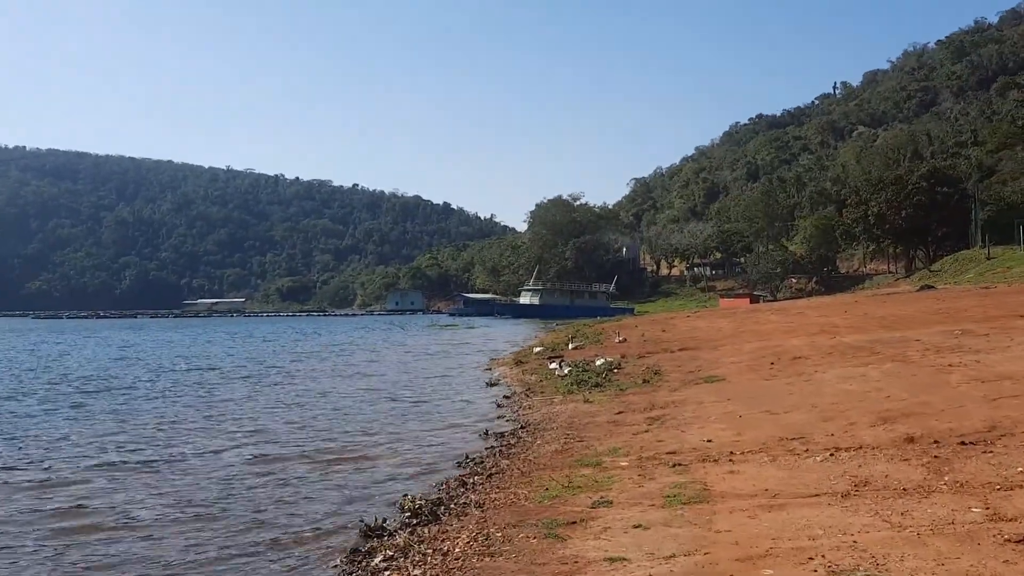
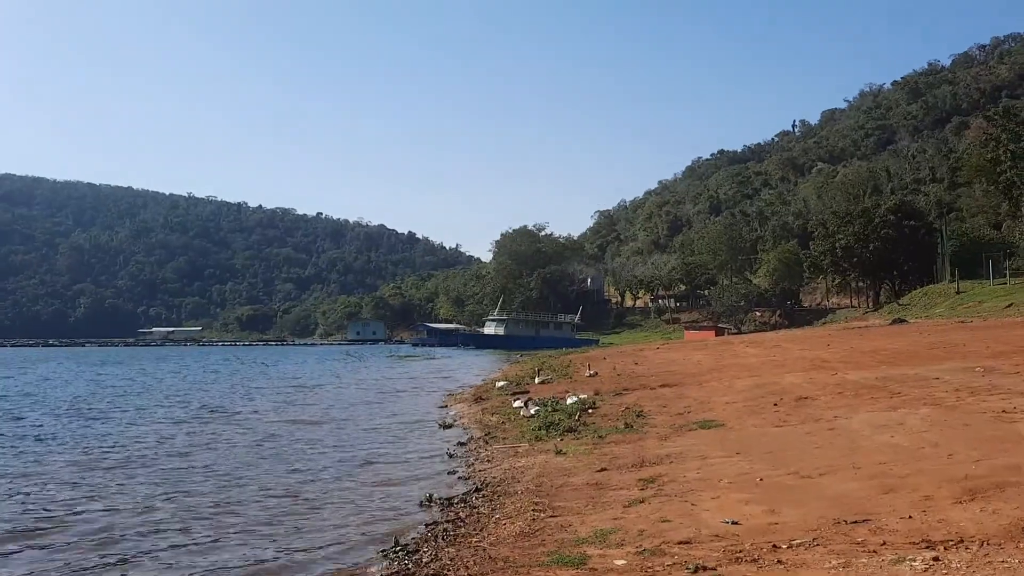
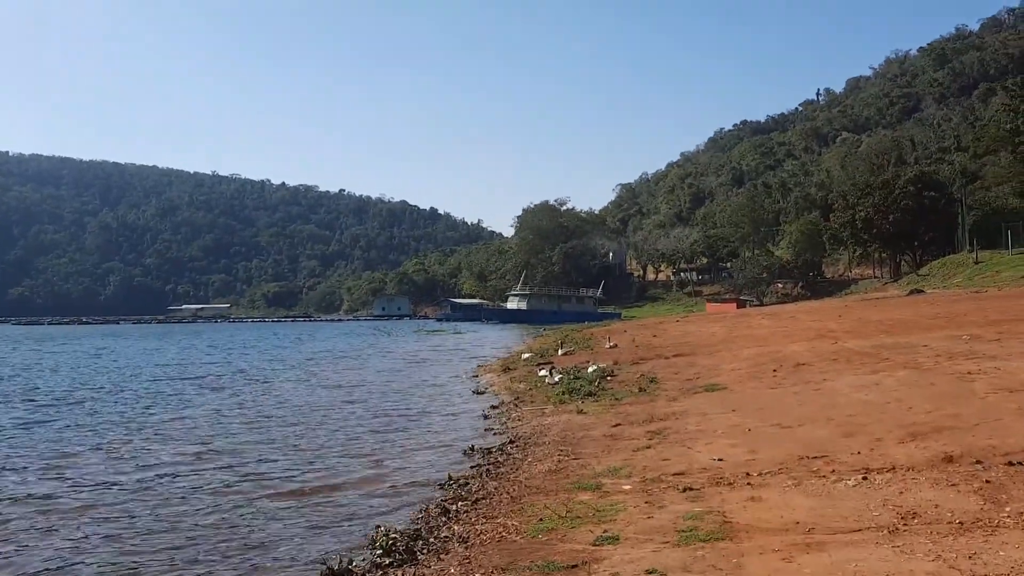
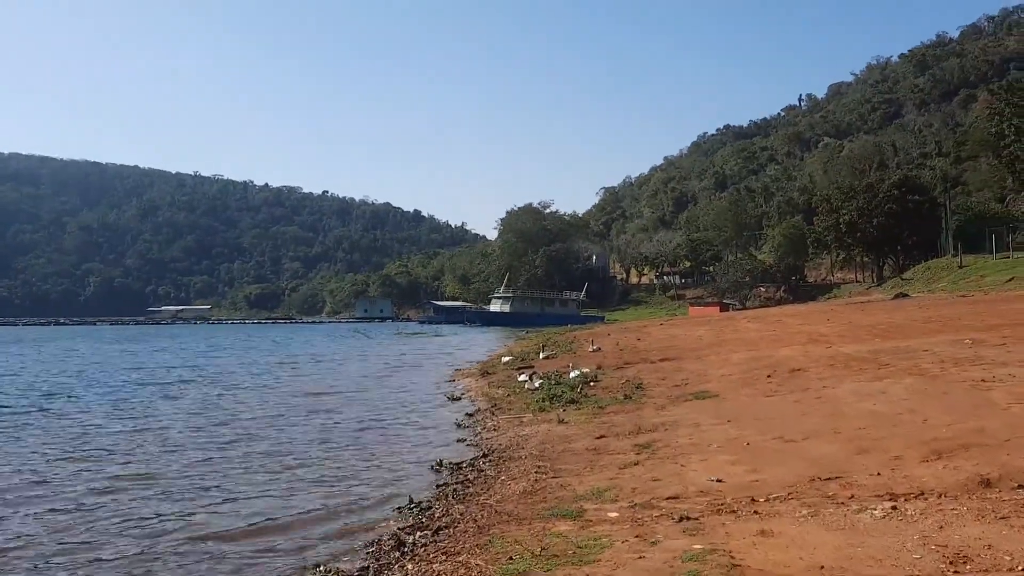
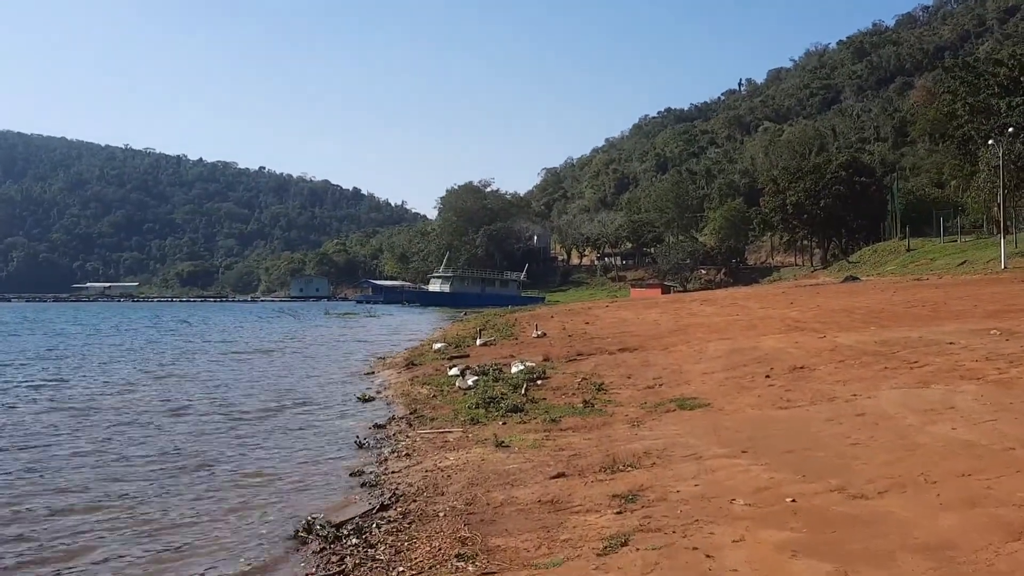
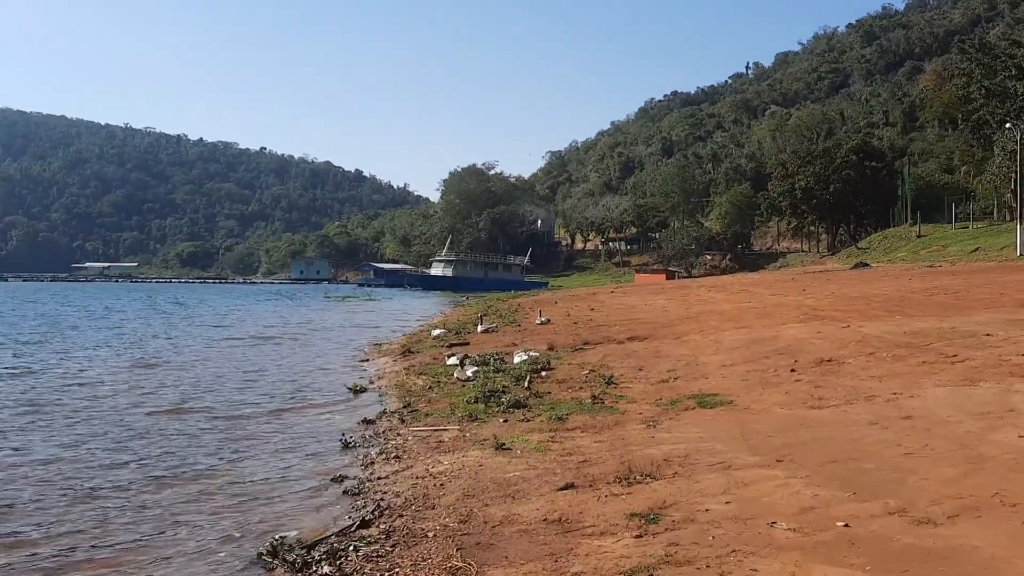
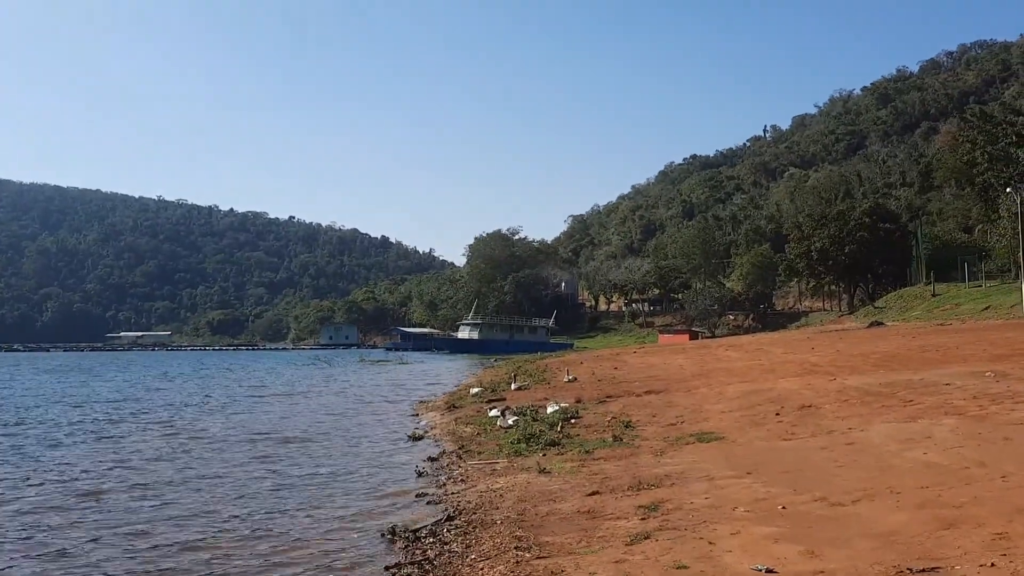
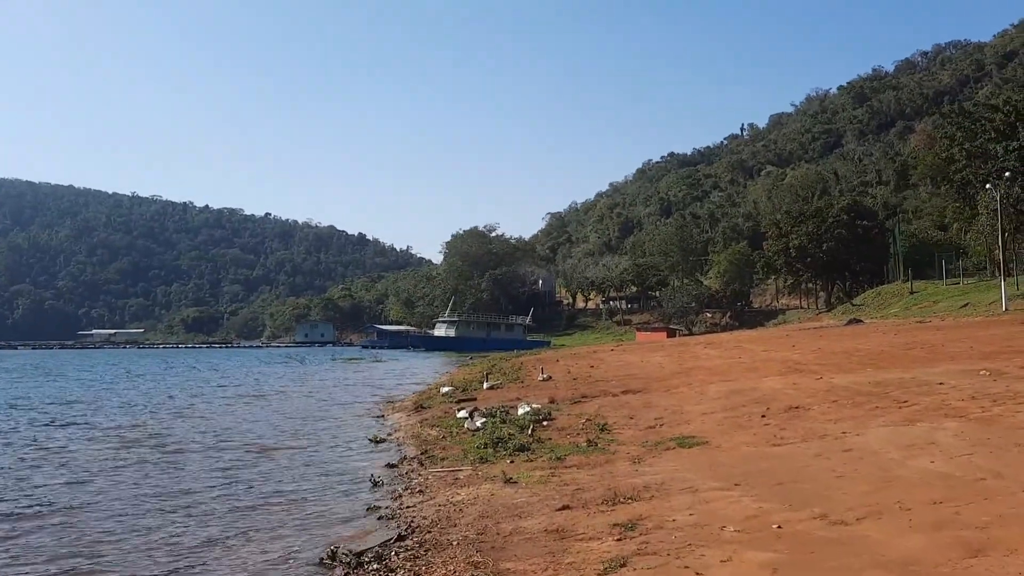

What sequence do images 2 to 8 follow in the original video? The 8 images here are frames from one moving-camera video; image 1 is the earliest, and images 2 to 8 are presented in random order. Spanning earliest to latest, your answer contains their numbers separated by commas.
3, 4, 2, 7, 8, 5, 6
